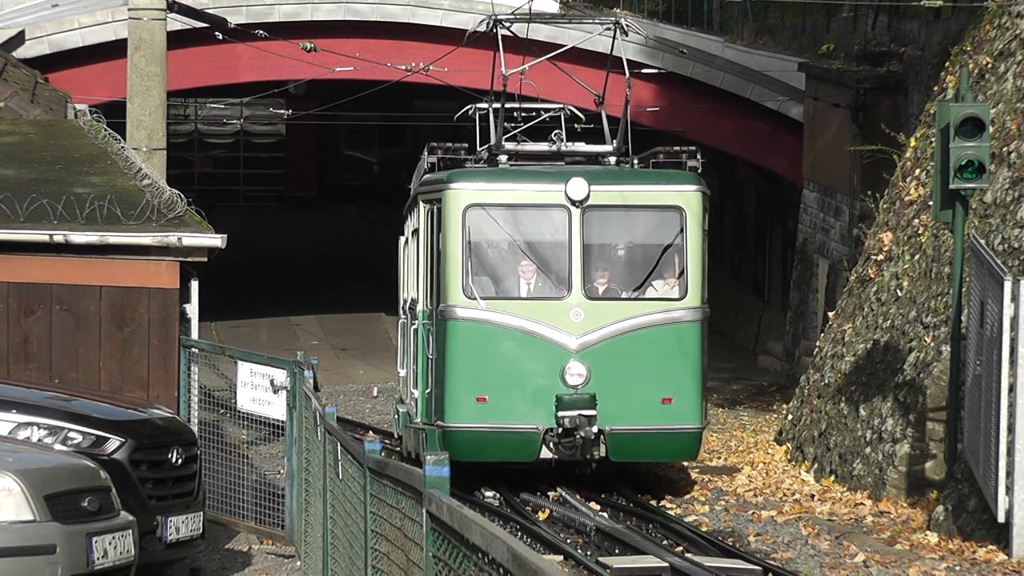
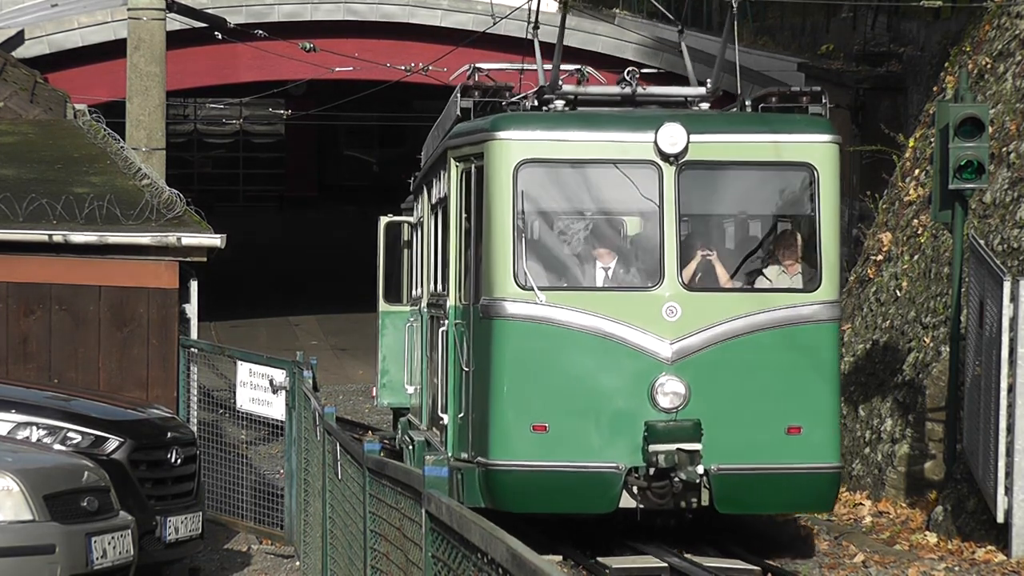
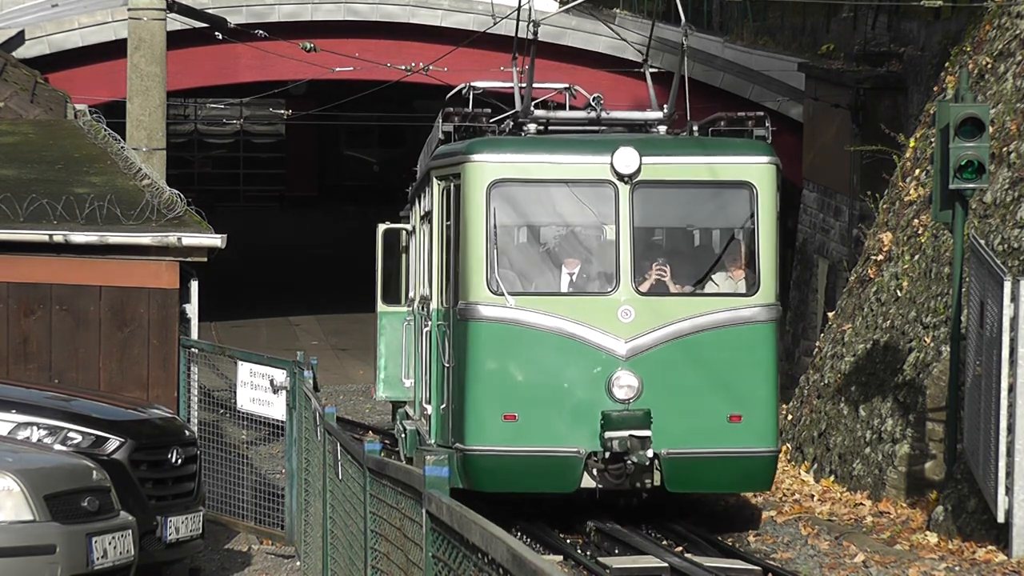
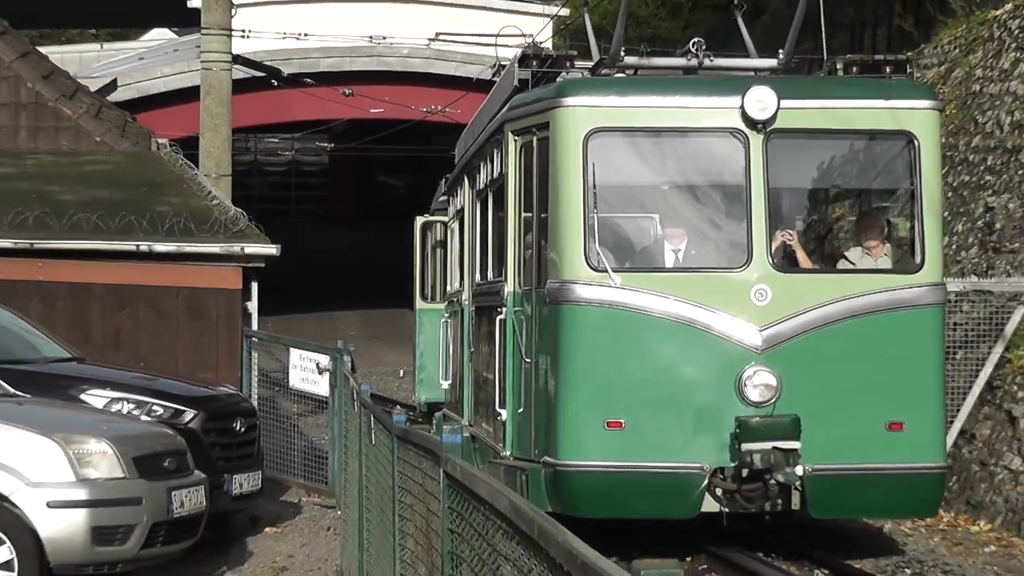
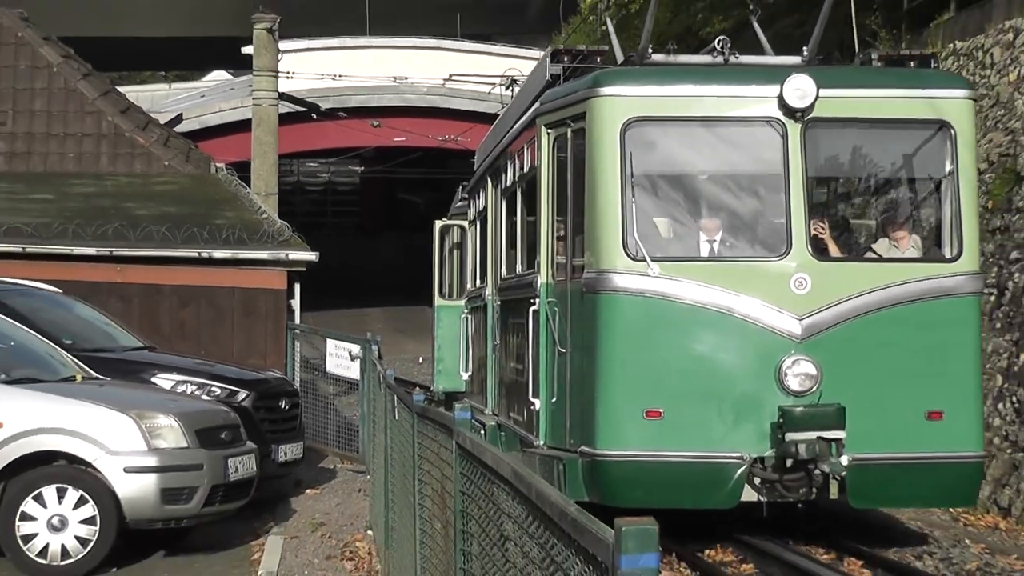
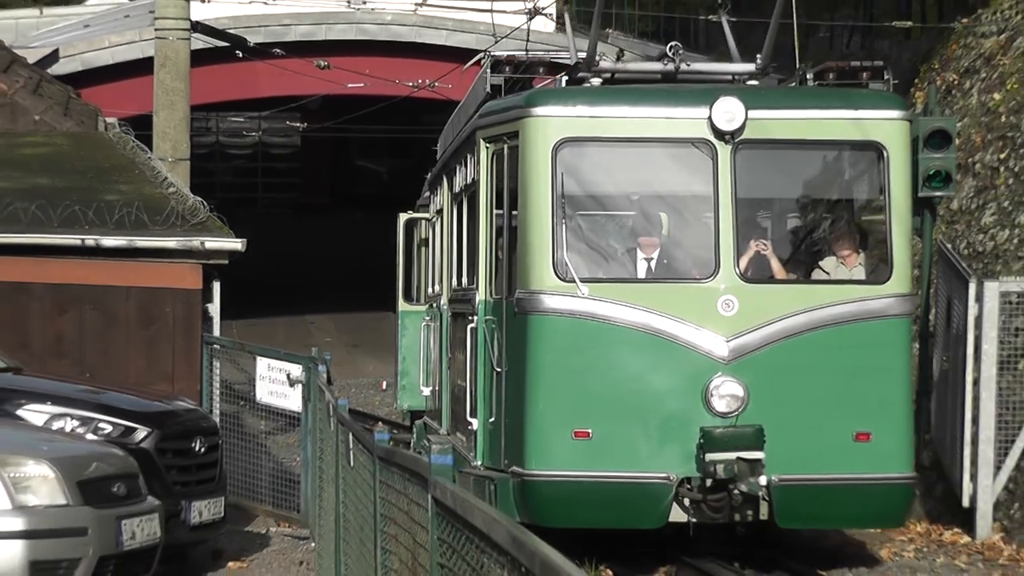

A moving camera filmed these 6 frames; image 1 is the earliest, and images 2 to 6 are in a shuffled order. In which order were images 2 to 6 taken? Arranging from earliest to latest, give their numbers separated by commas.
3, 2, 6, 4, 5
